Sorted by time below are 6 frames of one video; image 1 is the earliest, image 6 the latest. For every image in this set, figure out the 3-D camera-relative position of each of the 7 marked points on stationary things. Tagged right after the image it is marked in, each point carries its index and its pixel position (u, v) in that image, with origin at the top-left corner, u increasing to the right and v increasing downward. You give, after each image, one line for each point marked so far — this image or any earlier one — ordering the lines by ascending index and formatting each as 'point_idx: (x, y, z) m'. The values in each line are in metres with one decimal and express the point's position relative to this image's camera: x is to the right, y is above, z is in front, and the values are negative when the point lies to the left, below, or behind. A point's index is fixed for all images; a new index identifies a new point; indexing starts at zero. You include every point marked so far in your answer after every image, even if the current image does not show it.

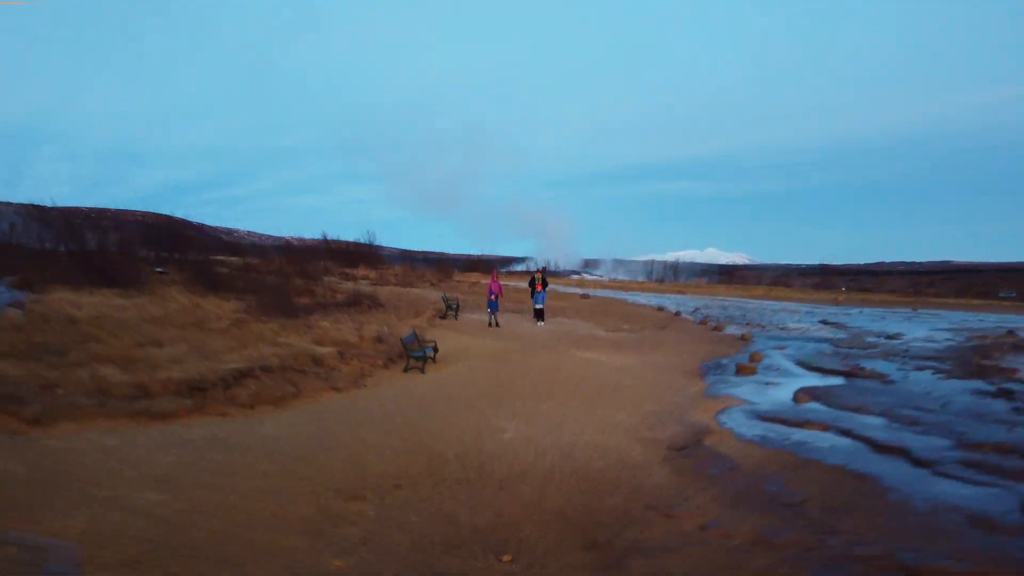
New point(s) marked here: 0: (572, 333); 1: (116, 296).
0: (+0.7, -0.5, +8.9) m
1: (-3.9, -0.1, +7.9) m
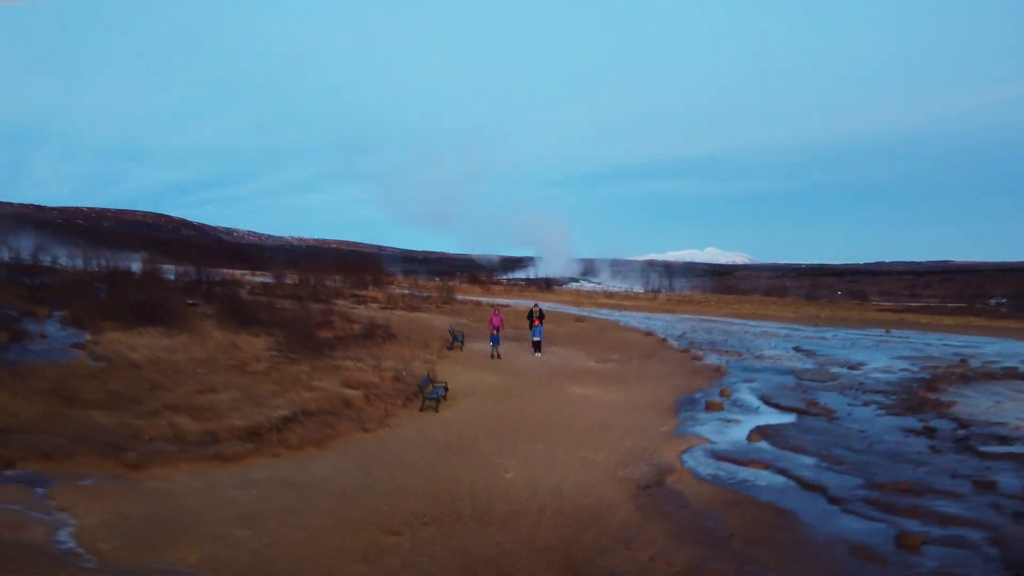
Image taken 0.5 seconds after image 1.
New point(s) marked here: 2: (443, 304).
0: (+0.7, -1.0, +9.9) m
1: (-3.9, -0.6, +8.9) m
2: (-1.5, -0.3, +16.7) m
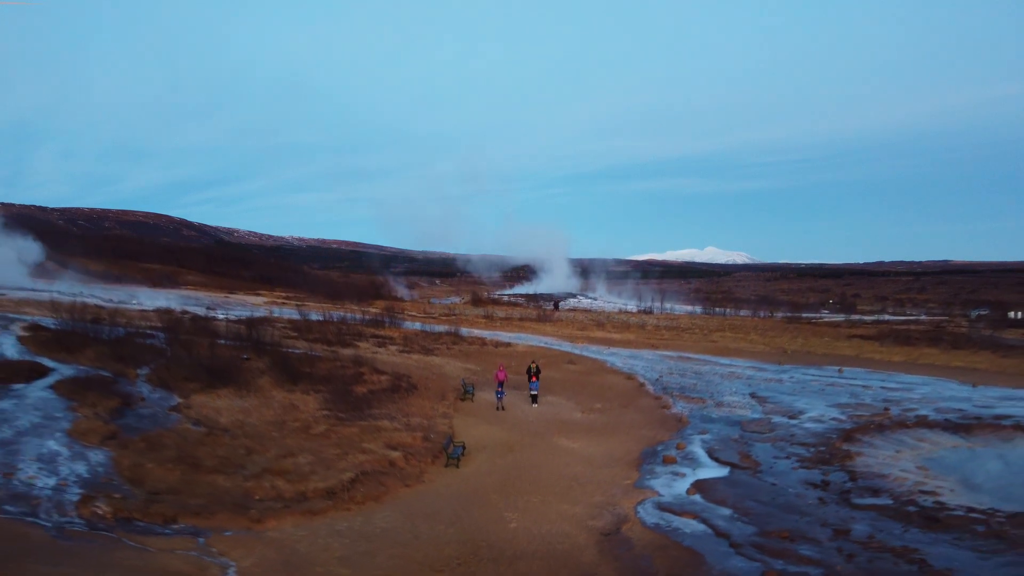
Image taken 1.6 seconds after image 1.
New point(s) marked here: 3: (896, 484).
0: (+0.7, -2.0, +12.1) m
1: (-3.9, -1.6, +11.2) m
2: (-1.4, -1.3, +18.9) m
3: (+4.3, -2.2, +9.0) m
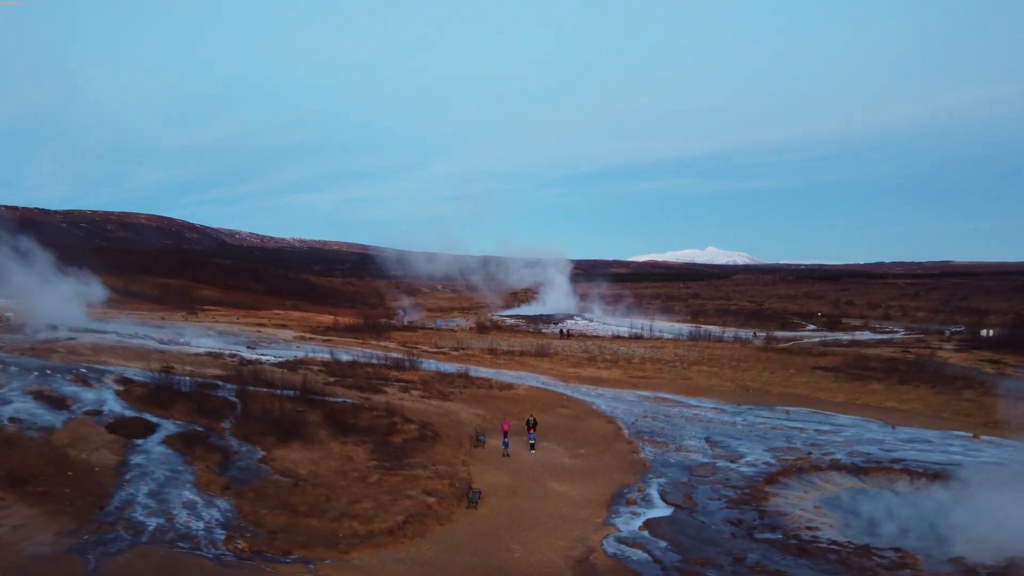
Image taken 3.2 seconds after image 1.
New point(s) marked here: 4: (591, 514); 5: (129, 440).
0: (+0.8, -3.4, +15.6) m
1: (-3.8, -3.0, +14.7) m
2: (-1.4, -2.8, +22.4) m
3: (+4.4, -3.7, +12.5) m
4: (+1.3, -3.6, +12.7) m
5: (-7.2, -2.8, +14.8) m
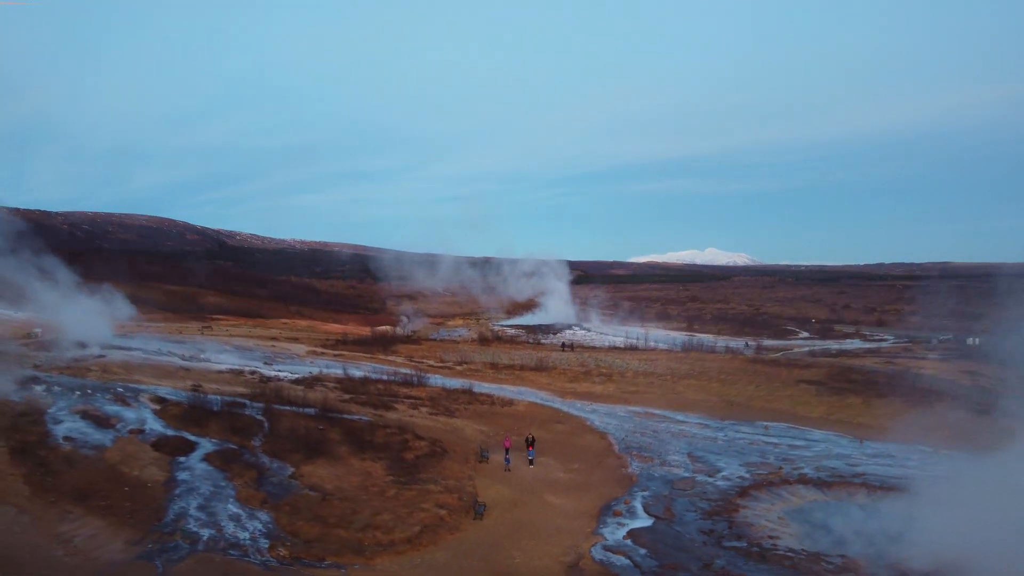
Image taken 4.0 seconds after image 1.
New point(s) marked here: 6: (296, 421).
0: (+0.8, -4.2, +17.5) m
1: (-3.8, -3.8, +16.5) m
2: (-1.4, -3.5, +24.3) m
3: (+4.4, -4.4, +14.3) m
4: (+1.3, -4.4, +14.6) m
5: (-7.1, -3.6, +16.6) m
6: (-5.4, -3.3, +19.7) m
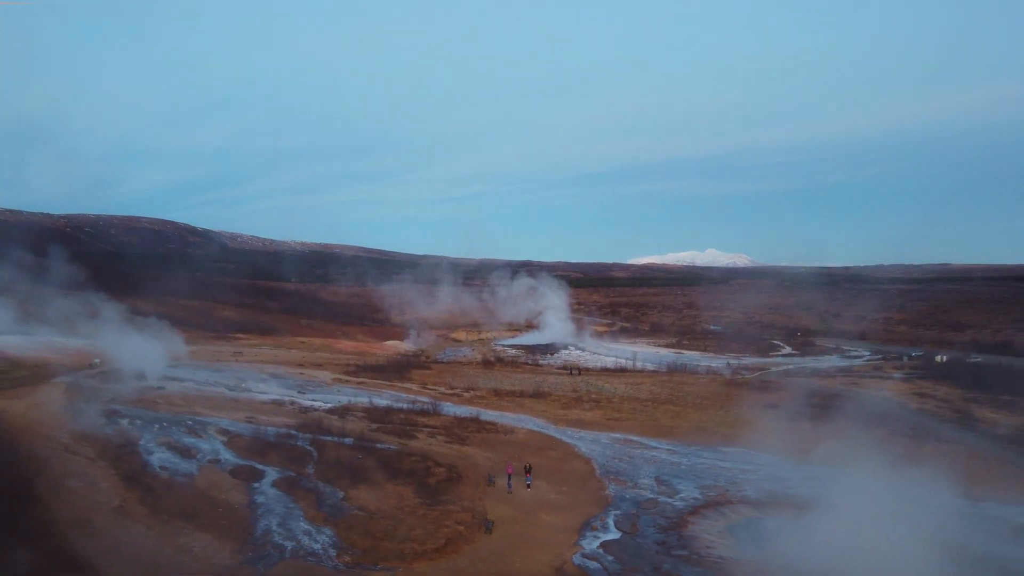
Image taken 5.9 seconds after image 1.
0: (+0.8, -5.9, +22.1) m
1: (-3.8, -5.5, +21.1) m
2: (-1.3, -5.2, +28.9) m
3: (+4.5, -6.1, +18.9) m
4: (+1.3, -6.1, +19.2) m
5: (-7.1, -5.3, +21.2) m
6: (-5.3, -5.0, +24.3) m
